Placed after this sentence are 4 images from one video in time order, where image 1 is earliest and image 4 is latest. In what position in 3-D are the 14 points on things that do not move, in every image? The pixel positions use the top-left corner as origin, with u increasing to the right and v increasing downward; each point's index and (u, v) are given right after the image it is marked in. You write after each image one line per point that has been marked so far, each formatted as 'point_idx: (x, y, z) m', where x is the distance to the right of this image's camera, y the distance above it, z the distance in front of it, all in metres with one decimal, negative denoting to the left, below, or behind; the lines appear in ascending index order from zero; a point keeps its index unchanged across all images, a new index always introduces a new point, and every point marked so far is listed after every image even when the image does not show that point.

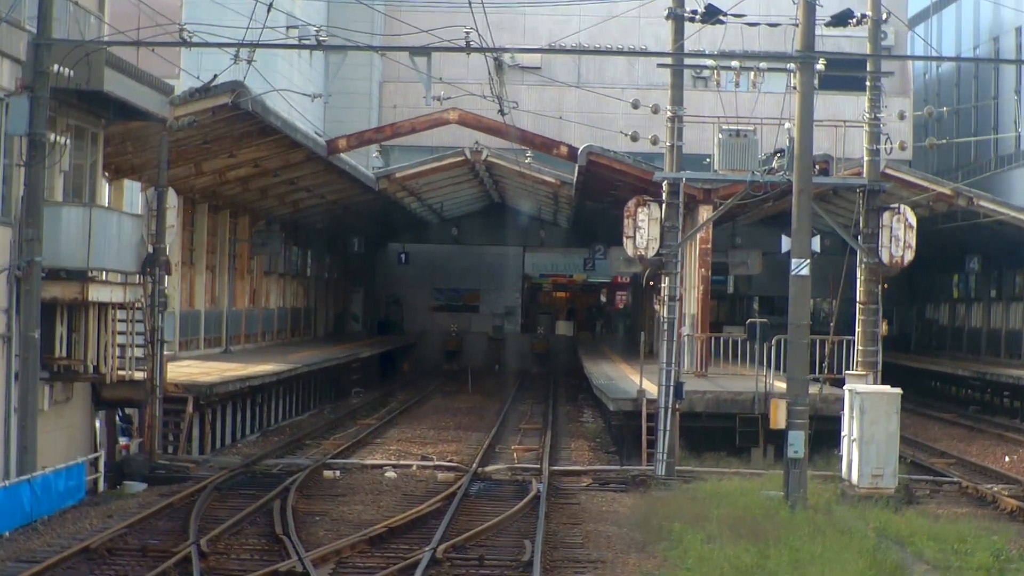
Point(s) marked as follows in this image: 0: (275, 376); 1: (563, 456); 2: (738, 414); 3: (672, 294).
0: (-3.7, -1.4, +18.7) m
1: (+0.7, -2.3, +16.4) m
2: (+2.8, -1.6, +15.0) m
3: (+1.9, -0.1, +13.9) m
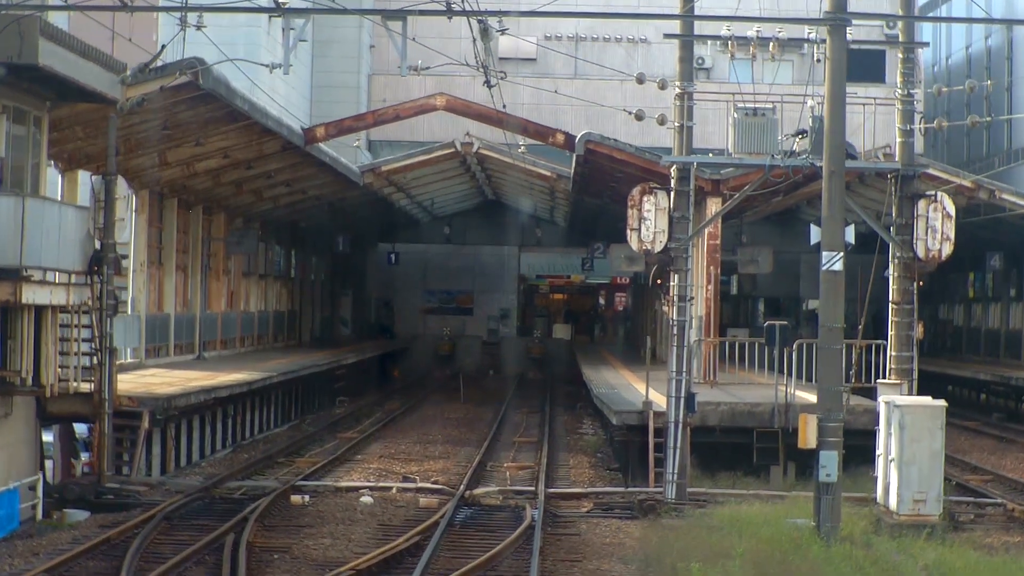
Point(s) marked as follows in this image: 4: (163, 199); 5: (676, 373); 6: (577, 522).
0: (-3.8, -1.4, +17.1) m
1: (+0.6, -2.3, +14.8) m
2: (+2.8, -1.6, +13.5) m
3: (+1.8, -0.1, +12.3) m
4: (-5.8, +1.5, +19.9) m
5: (+1.7, -0.9, +12.2) m
6: (+0.6, -2.3, +11.6) m
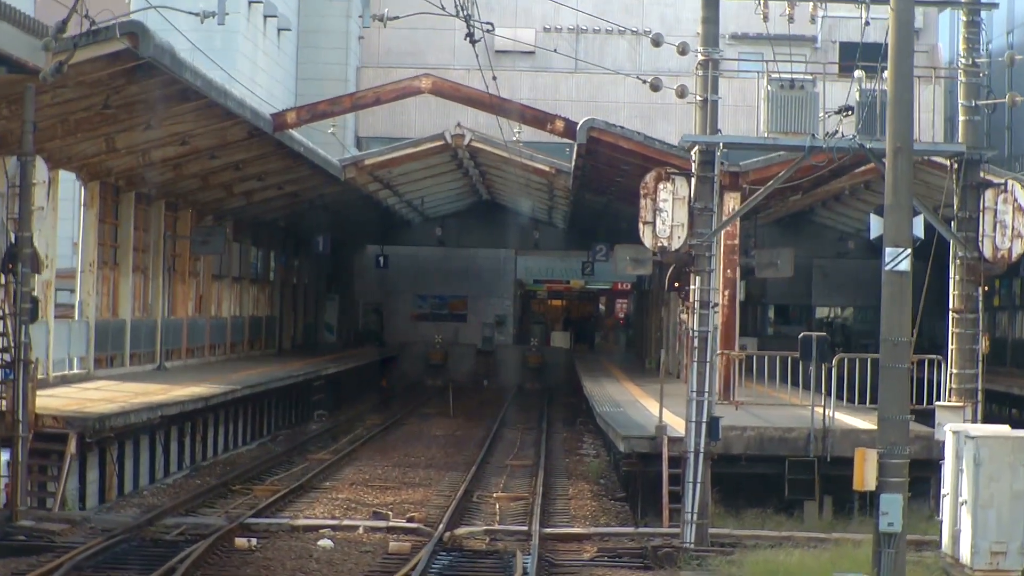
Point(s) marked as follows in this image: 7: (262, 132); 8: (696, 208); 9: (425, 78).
0: (-3.9, -1.4, +15.1) m
1: (+0.5, -2.3, +12.8) m
2: (+2.7, -1.6, +11.5) m
3: (+1.7, -0.1, +10.4) m
4: (-5.9, +1.5, +17.9) m
5: (+1.6, -0.9, +10.2) m
6: (+0.5, -2.3, +9.5) m
7: (-3.5, +2.2, +16.6) m
8: (+1.6, +0.7, +10.5) m
9: (-1.3, +3.1, +17.8) m
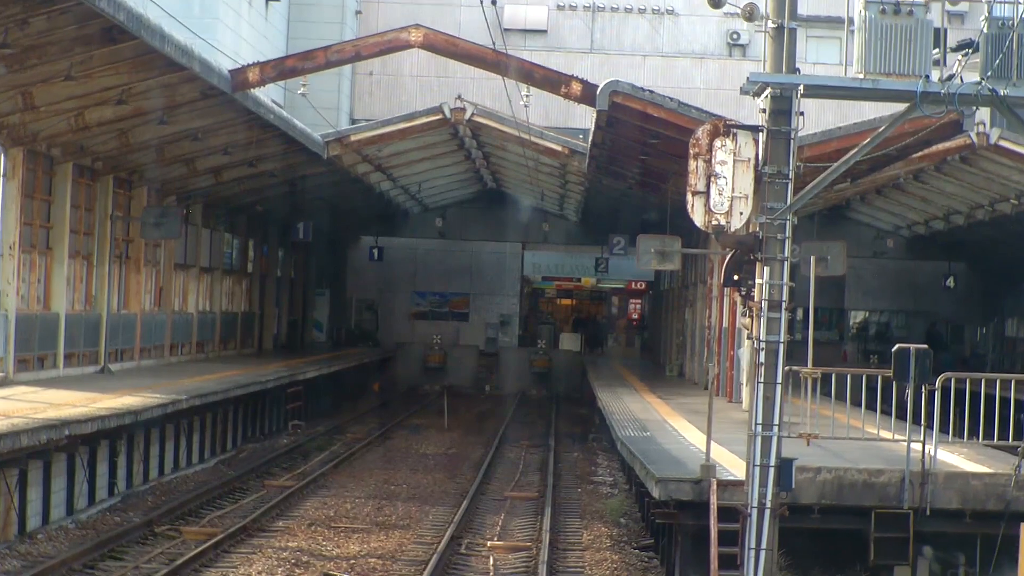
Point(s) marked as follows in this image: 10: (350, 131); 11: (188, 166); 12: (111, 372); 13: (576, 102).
0: (-3.9, -1.3, +12.3) m
1: (+0.5, -2.3, +10.0) m
2: (+2.6, -1.6, +8.7) m
3: (+1.7, -0.1, +7.5) m
4: (-5.8, +1.6, +15.2) m
5: (+1.6, -0.9, +7.4) m
6: (+0.5, -2.2, +6.7) m
7: (-3.4, +2.3, +13.8) m
8: (+1.6, +0.7, +7.7) m
9: (-1.2, +3.2, +15.0) m
10: (-2.6, +2.5, +19.4) m
11: (-5.0, +1.8, +18.4) m
12: (-5.7, -1.2, +17.0) m
13: (+0.8, +2.2, +14.6) m
